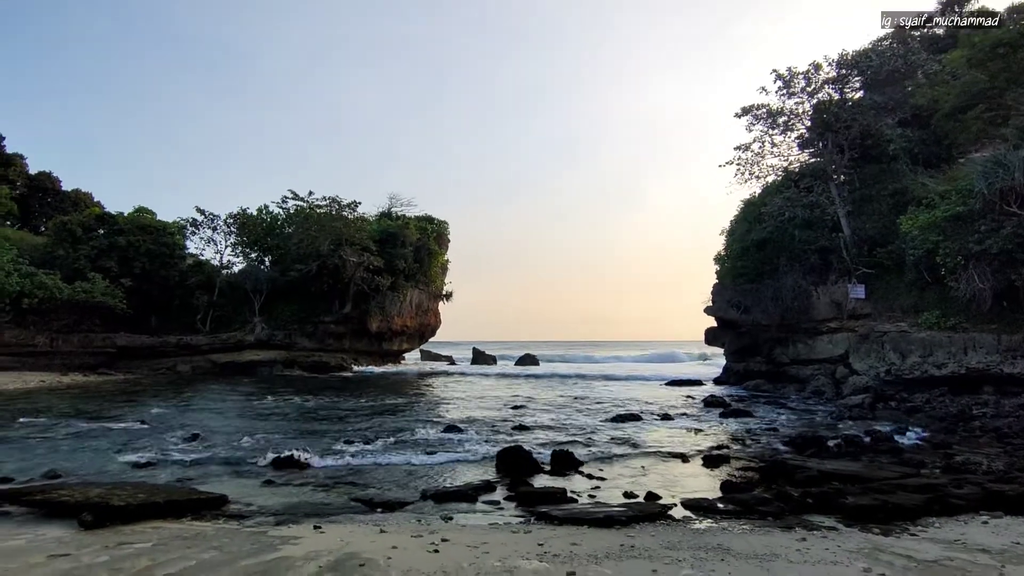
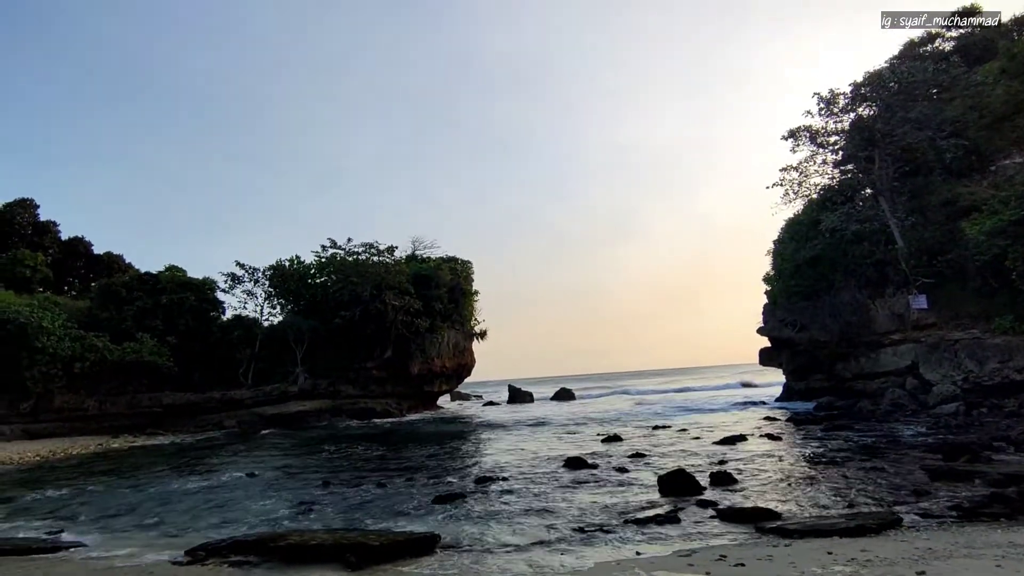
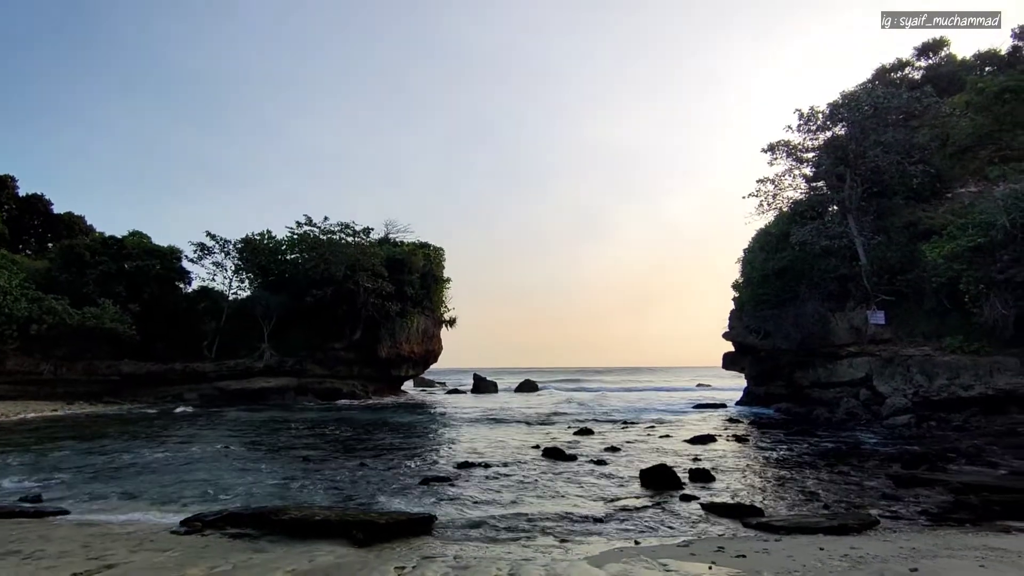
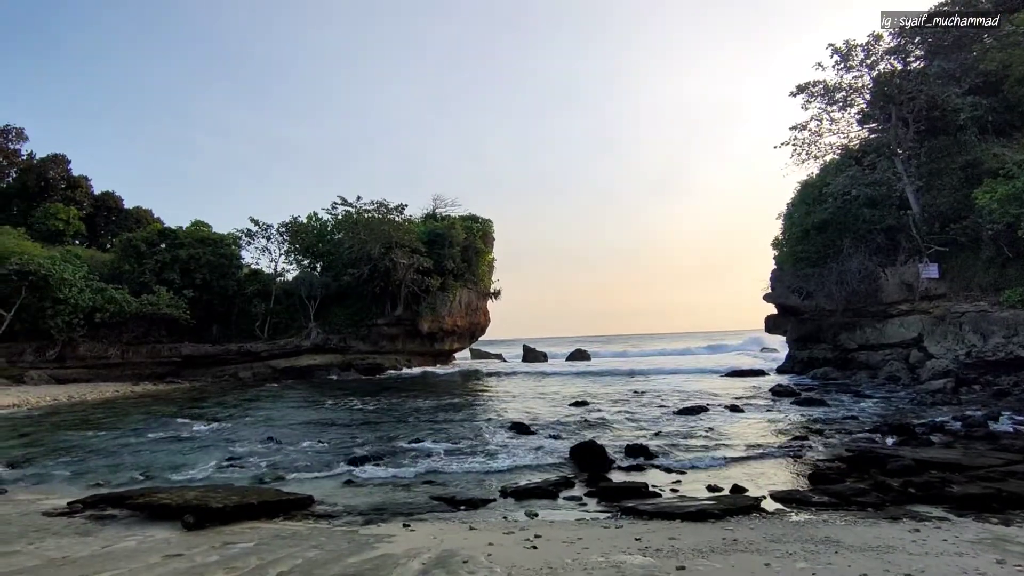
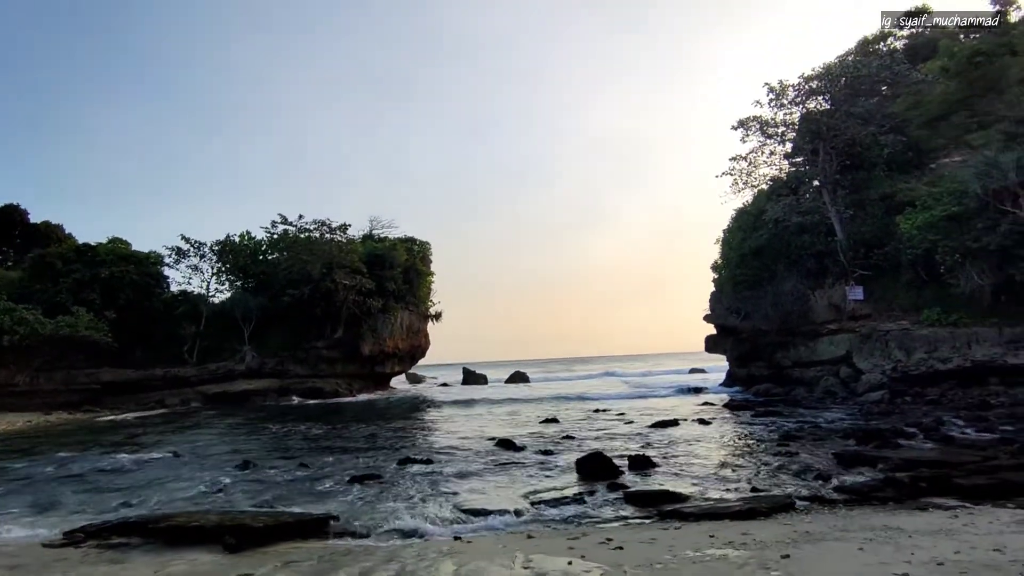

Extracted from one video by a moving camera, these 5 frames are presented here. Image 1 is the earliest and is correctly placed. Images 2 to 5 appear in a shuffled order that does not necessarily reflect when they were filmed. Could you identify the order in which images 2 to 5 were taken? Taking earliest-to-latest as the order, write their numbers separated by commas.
4, 5, 2, 3
